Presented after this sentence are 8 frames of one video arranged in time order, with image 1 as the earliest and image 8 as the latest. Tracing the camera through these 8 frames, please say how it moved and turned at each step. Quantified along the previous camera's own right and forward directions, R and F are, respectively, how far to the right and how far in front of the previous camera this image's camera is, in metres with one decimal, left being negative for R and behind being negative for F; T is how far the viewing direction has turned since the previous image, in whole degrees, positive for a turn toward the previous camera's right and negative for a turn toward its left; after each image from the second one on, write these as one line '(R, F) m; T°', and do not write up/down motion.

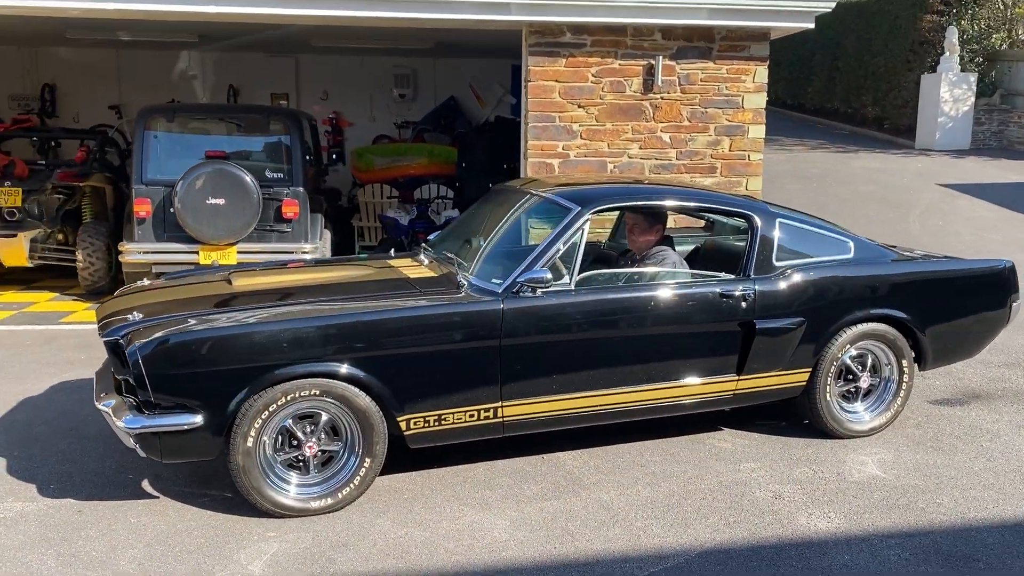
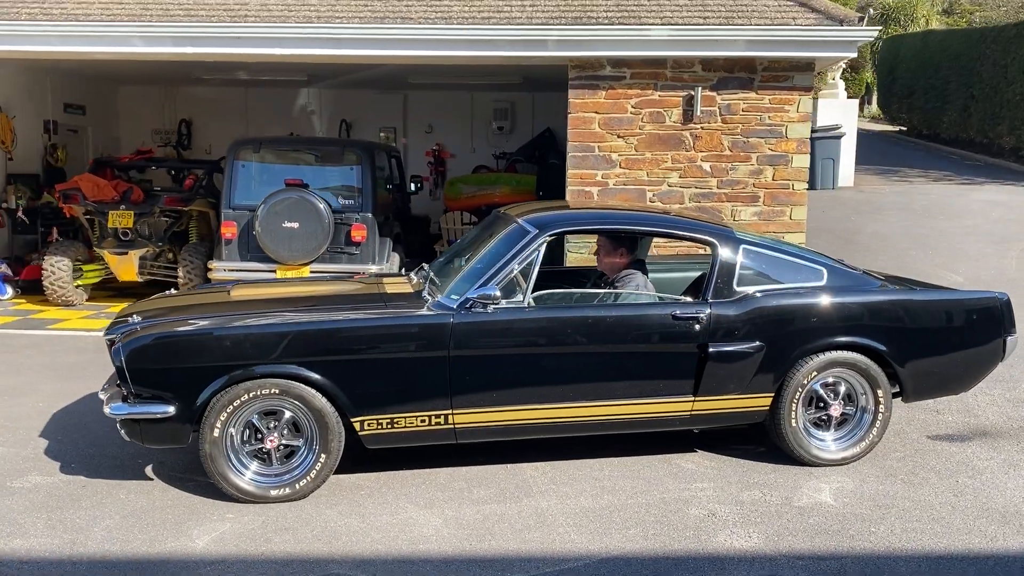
(+1.0, -0.2) m; -10°
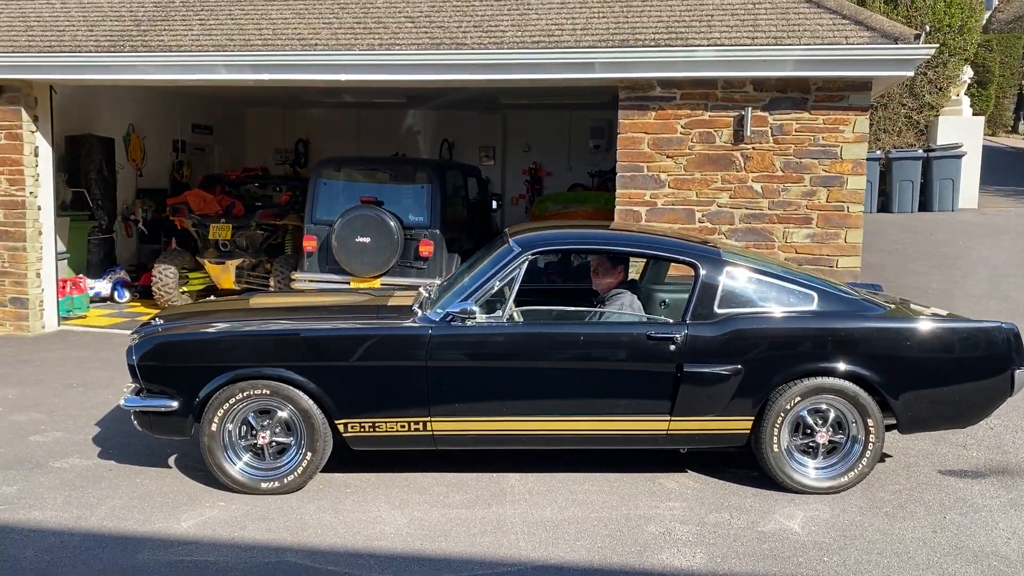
(+0.8, -0.1) m; -9°
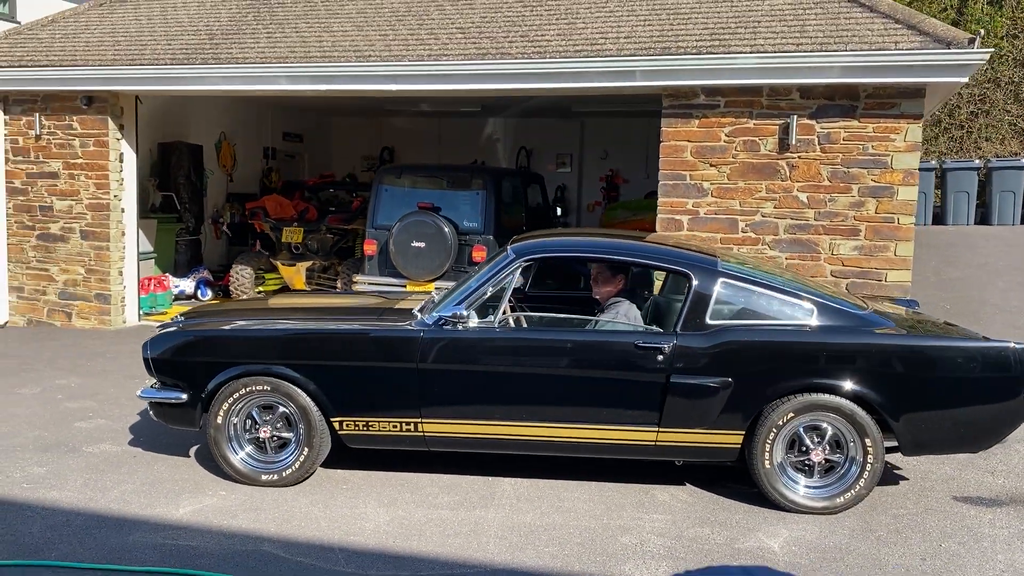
(+0.6, 0.0) m; -7°
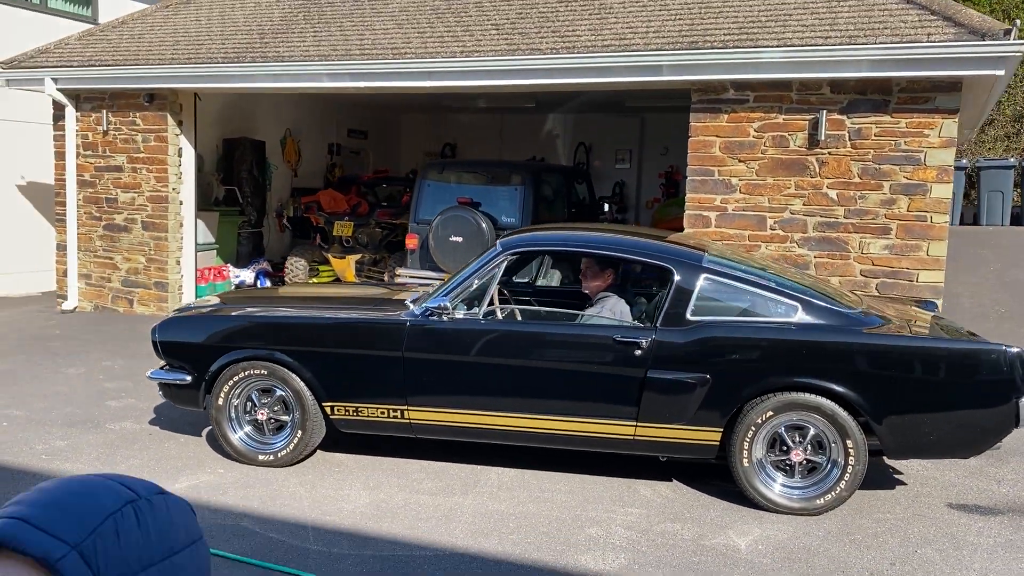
(+0.5, 0.0) m; -6°
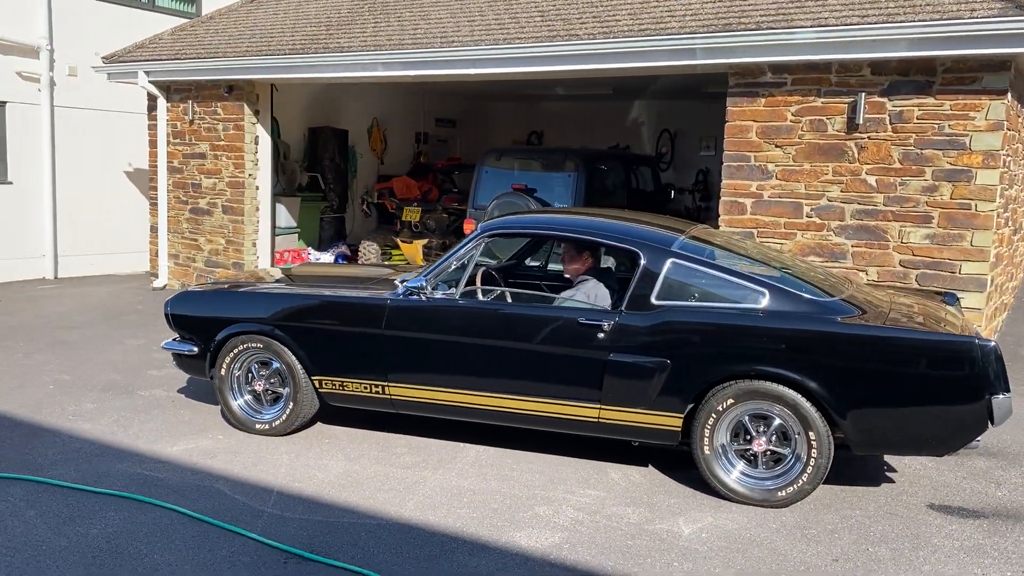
(+0.8, 0.0) m; -8°
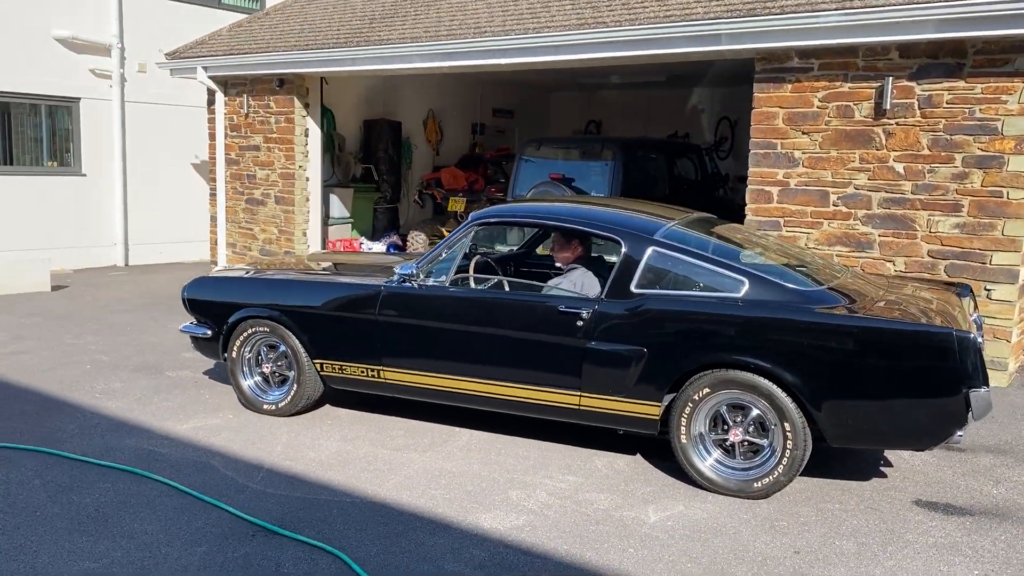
(+0.5, 0.0) m; -5°
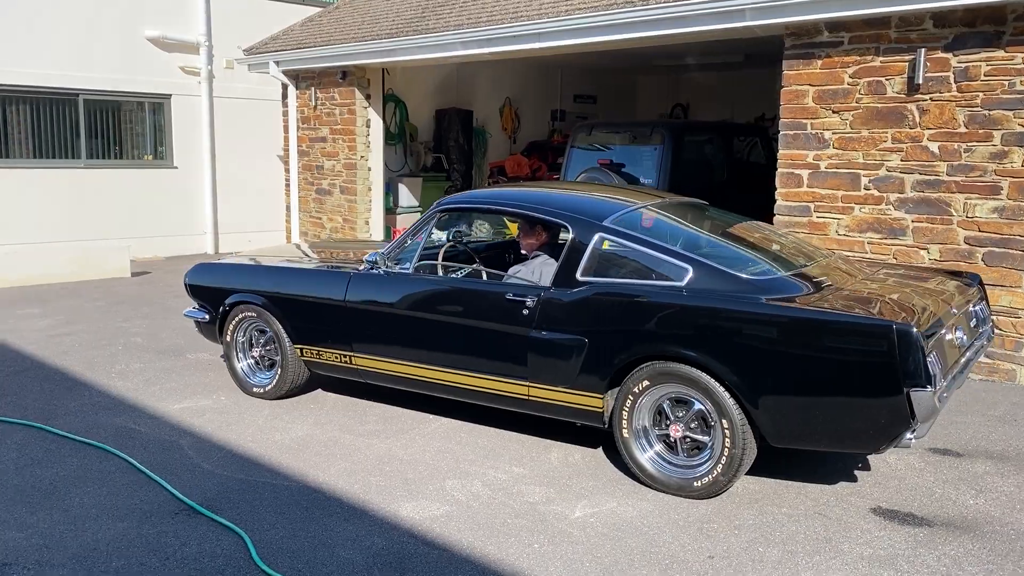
(+0.9, +0.2) m; -8°
